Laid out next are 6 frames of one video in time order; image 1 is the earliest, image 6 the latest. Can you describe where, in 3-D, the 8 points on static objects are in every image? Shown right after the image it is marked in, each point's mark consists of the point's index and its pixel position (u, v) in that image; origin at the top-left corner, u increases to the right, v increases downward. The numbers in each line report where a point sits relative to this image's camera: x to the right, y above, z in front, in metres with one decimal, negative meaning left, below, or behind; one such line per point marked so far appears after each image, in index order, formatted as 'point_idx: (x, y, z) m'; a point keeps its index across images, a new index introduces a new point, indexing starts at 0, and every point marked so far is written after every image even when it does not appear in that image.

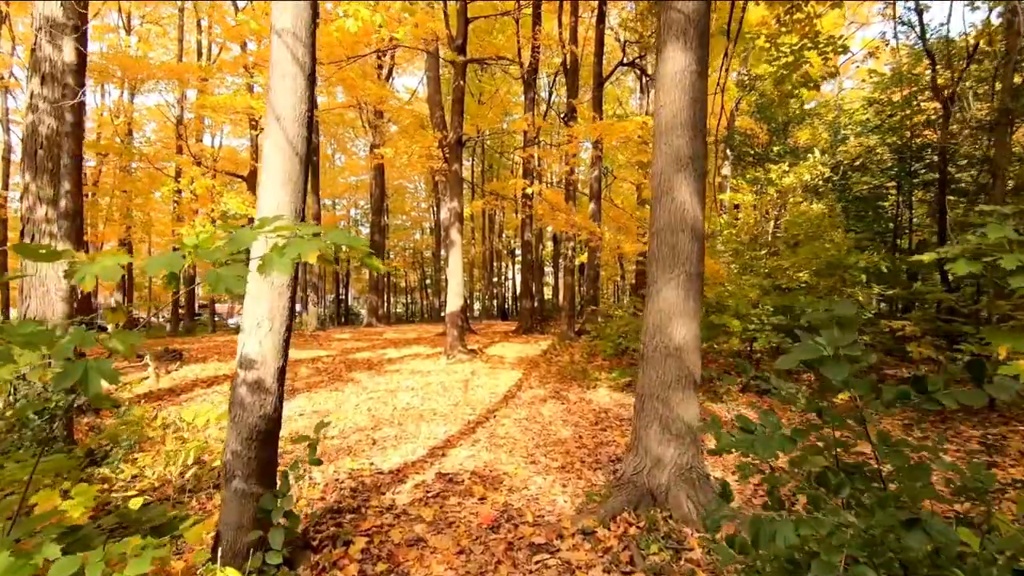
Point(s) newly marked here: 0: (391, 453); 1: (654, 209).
0: (-1.2, -1.7, +4.9) m
1: (+1.1, +0.6, +3.6) m
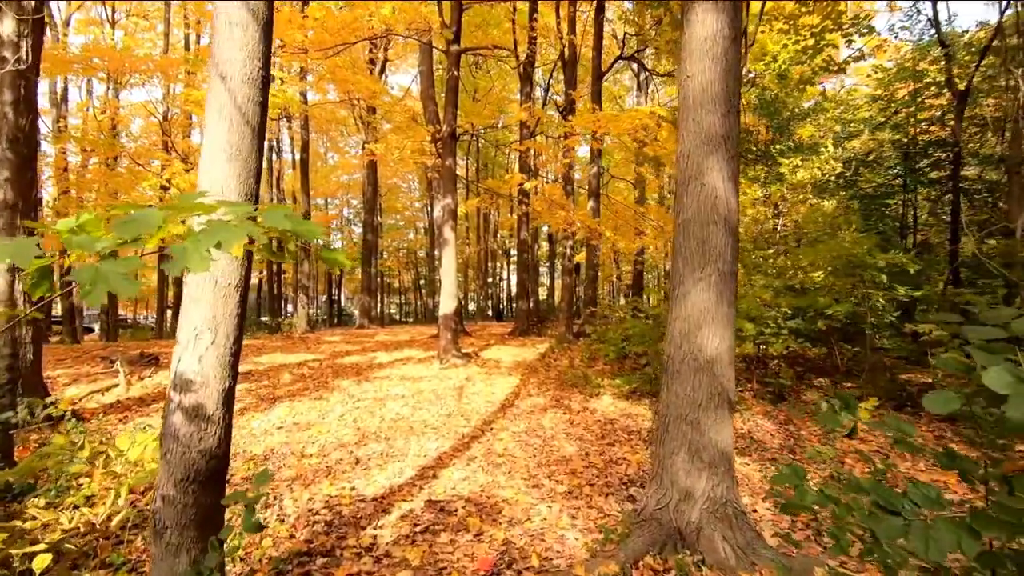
0: (-1.2, -1.7, +4.4) m
1: (+1.1, +0.6, +3.1) m
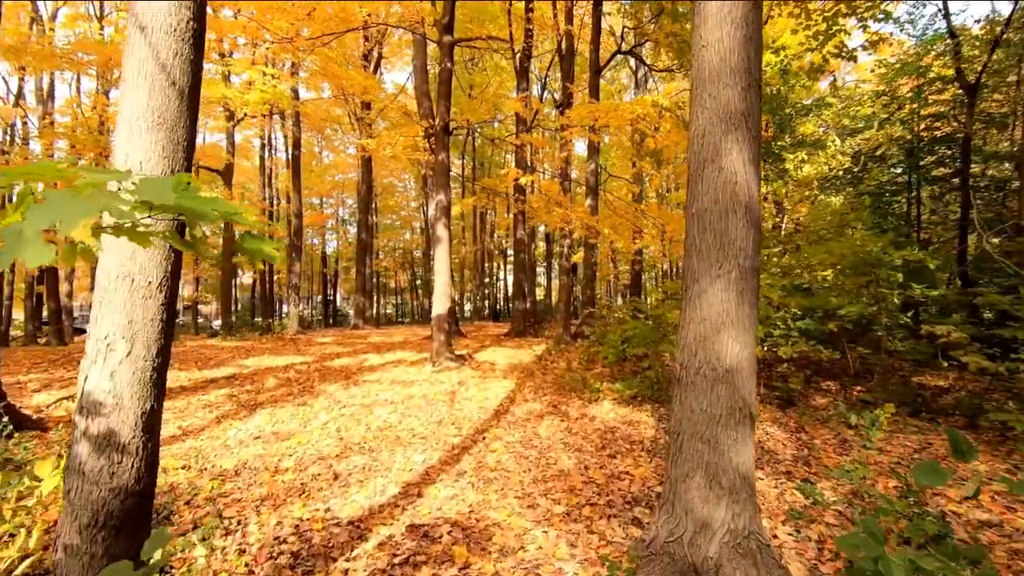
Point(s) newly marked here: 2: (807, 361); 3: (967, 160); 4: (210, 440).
0: (-1.3, -1.7, +4.0) m
1: (+1.0, +0.6, +2.7) m
2: (+5.1, -1.3, +8.3) m
3: (+9.9, +2.8, +10.5) m
4: (-3.5, -1.8, +5.6) m
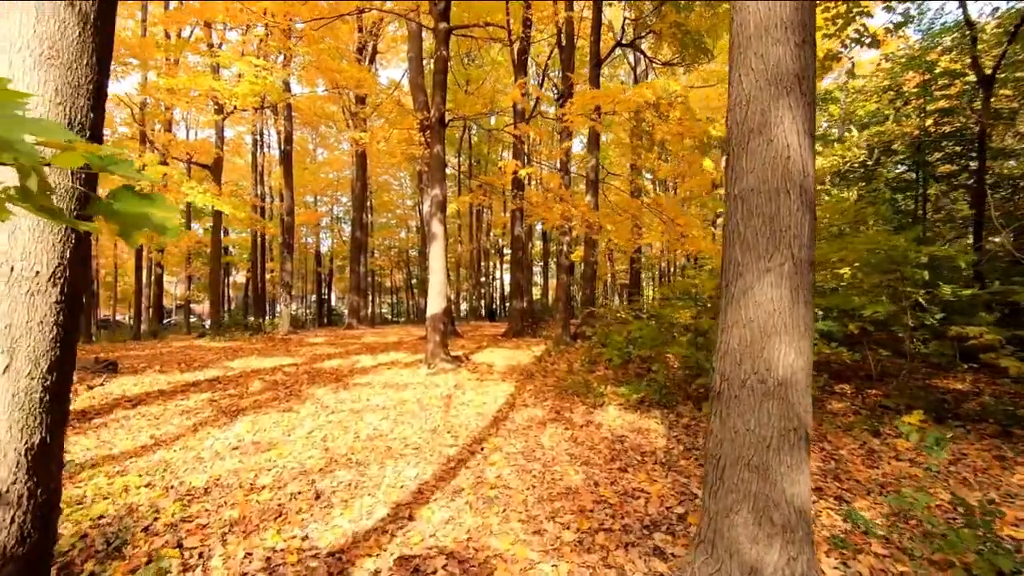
0: (-1.3, -1.7, +3.5) m
1: (+1.0, +0.6, +2.3) m
2: (+5.0, -1.2, +7.9) m
3: (+9.8, +2.8, +10.1) m
4: (-3.5, -1.7, +5.1) m
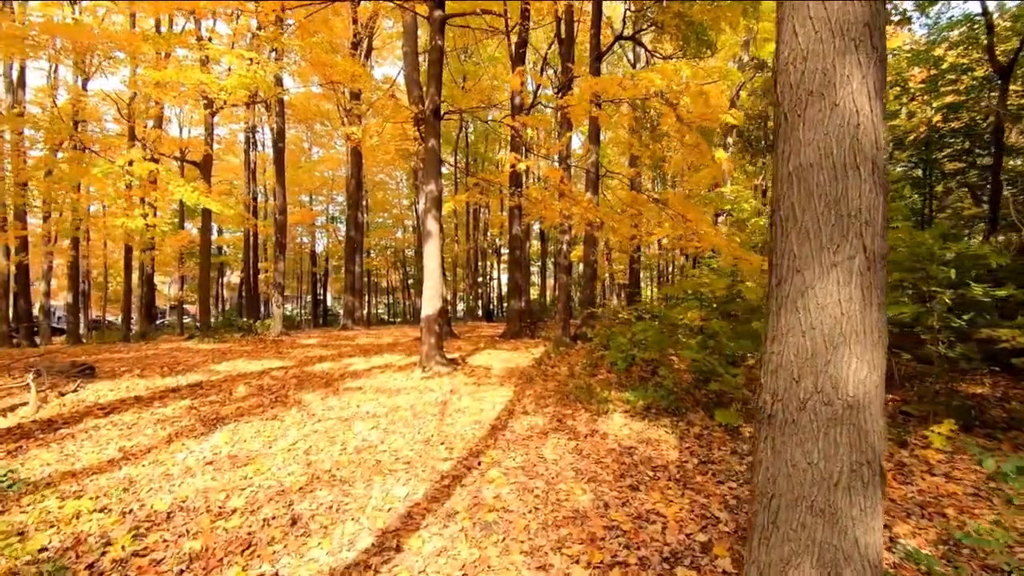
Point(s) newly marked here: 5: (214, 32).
0: (-1.3, -1.7, +3.1) m
1: (+1.1, +0.6, +1.9) m
2: (+5.0, -1.2, +7.5) m
3: (+9.8, +2.8, +9.8) m
4: (-3.5, -1.7, +4.7) m
5: (-9.3, +8.0, +15.1) m
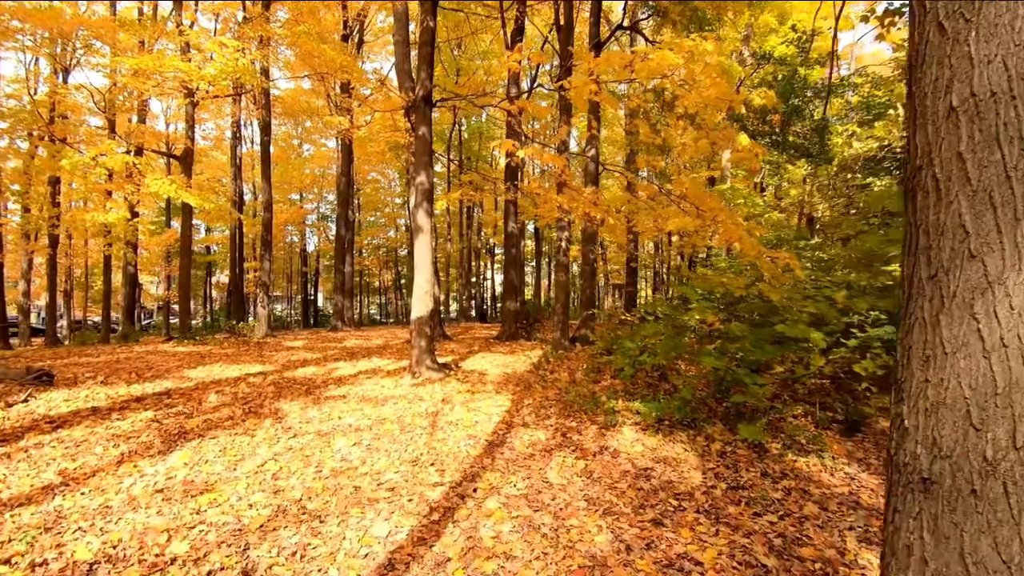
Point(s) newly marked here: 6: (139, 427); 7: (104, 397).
0: (-1.2, -1.7, +2.5) m
1: (+1.1, +0.6, +1.3) m
2: (+5.0, -1.2, +6.9) m
3: (+9.7, +2.8, +9.3) m
4: (-3.5, -1.7, +4.0) m
5: (-9.5, +8.0, +14.3) m
6: (-4.5, -1.7, +5.9) m
7: (-6.0, -1.6, +7.2) m
